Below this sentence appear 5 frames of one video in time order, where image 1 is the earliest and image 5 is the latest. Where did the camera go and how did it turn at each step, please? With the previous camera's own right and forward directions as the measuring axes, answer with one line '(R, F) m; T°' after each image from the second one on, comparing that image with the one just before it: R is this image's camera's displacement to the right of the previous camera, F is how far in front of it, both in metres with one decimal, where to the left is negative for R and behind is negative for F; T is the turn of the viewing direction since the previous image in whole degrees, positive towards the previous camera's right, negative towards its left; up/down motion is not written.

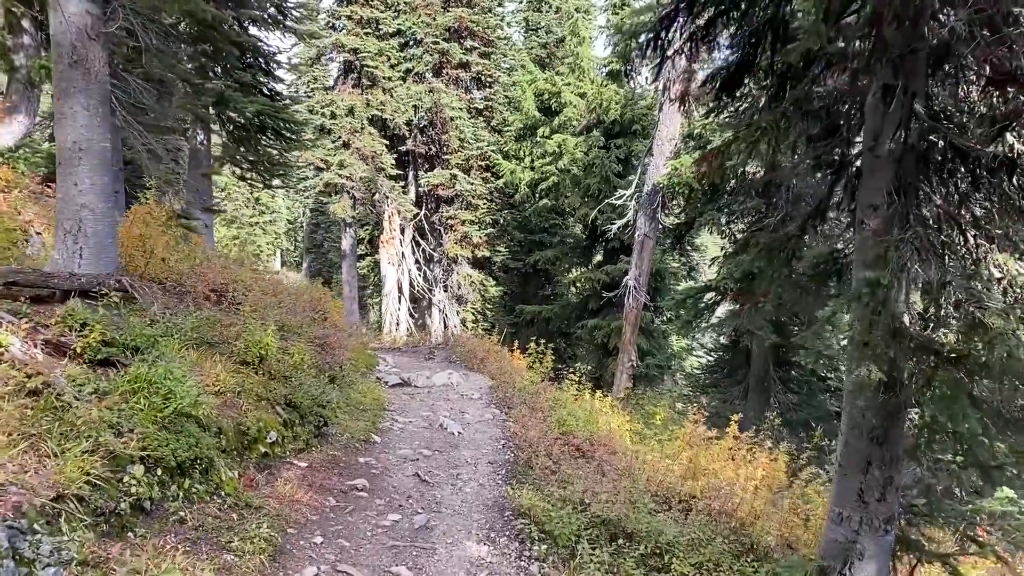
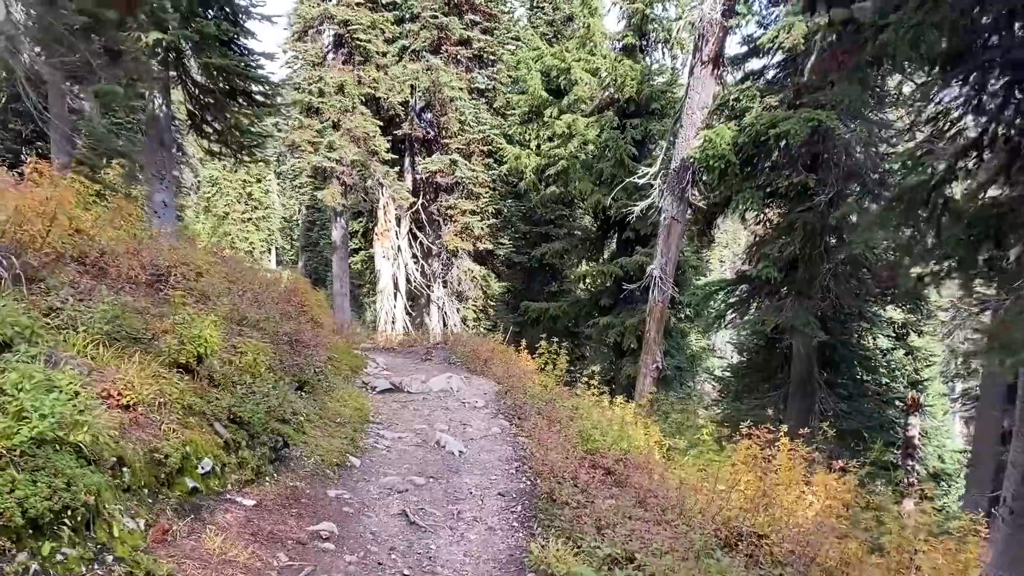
(-0.1, +1.6) m; 0°
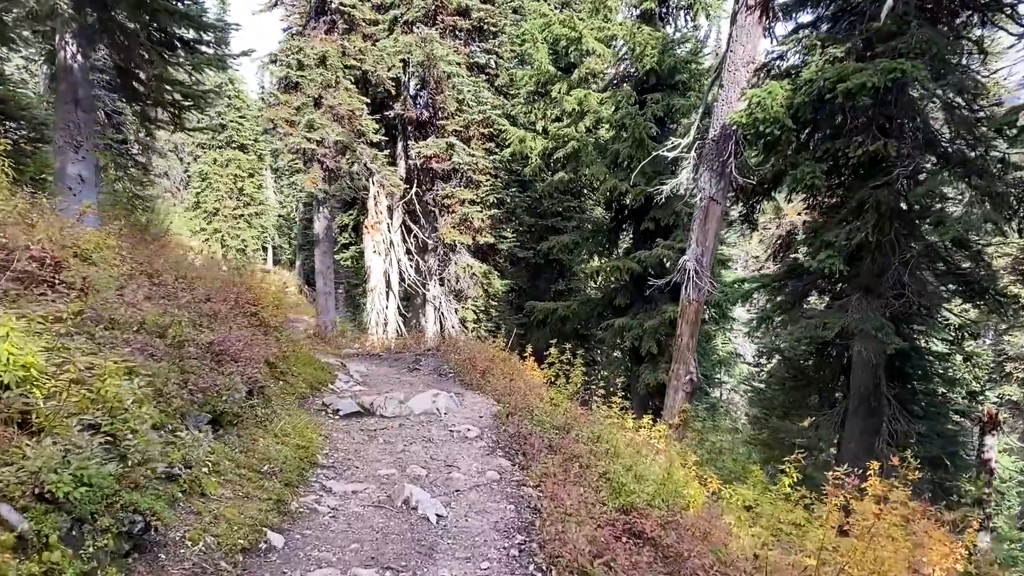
(0.0, +2.0) m; 0°
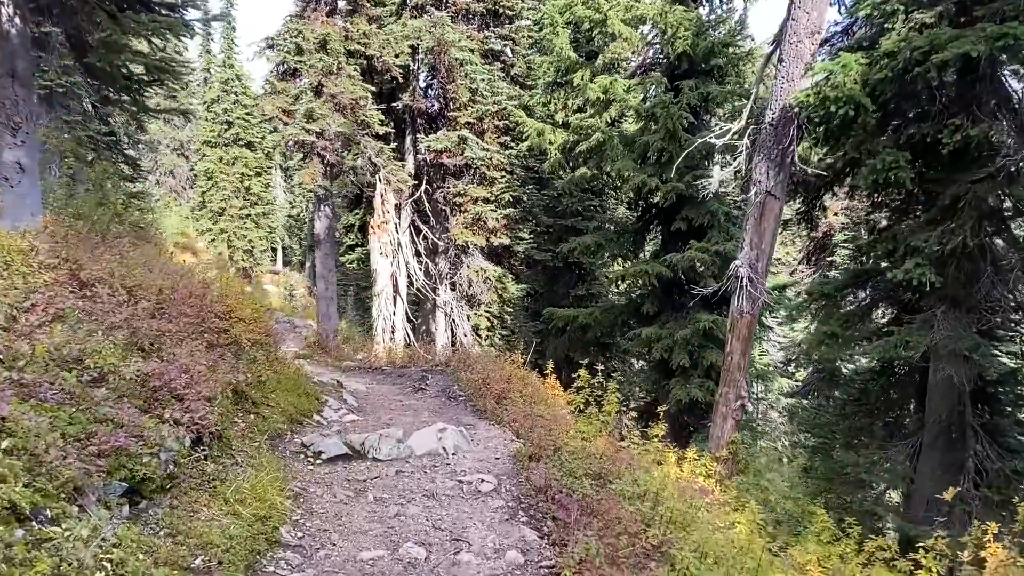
(-0.1, +1.4) m; -1°
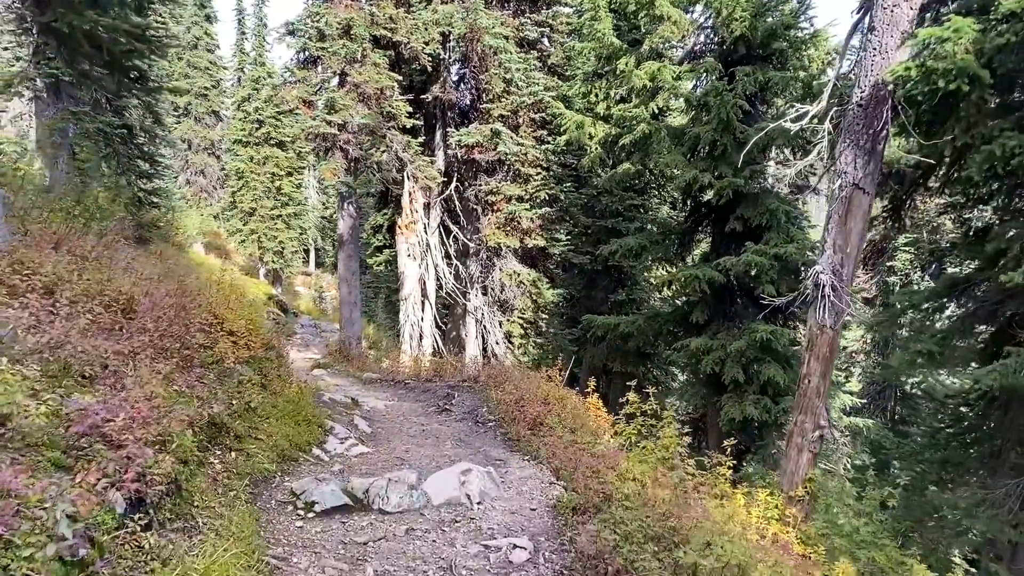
(0.0, +1.1) m; -2°
